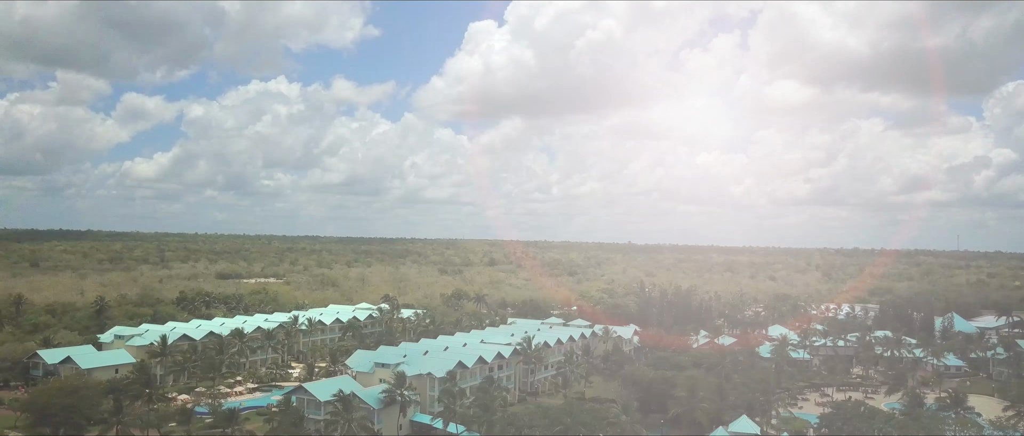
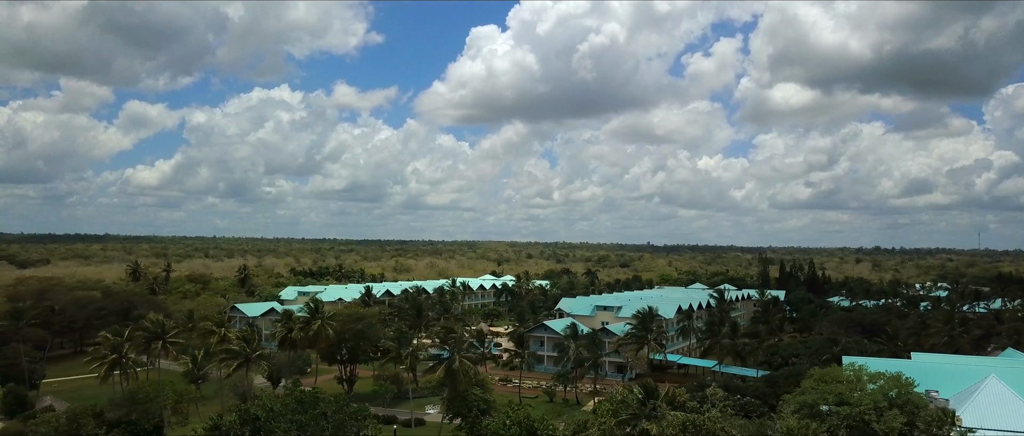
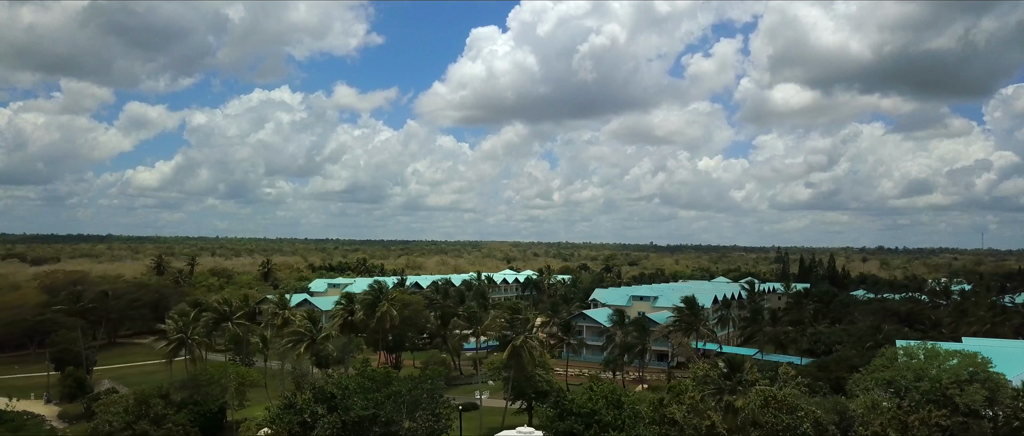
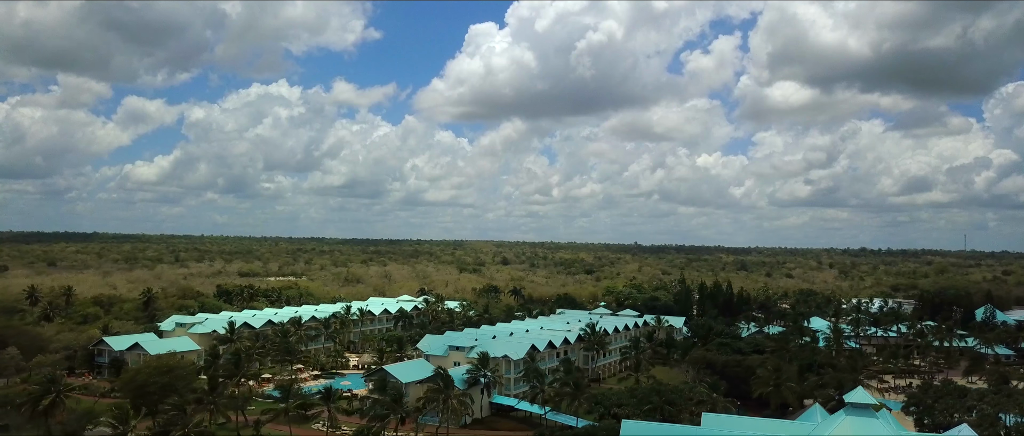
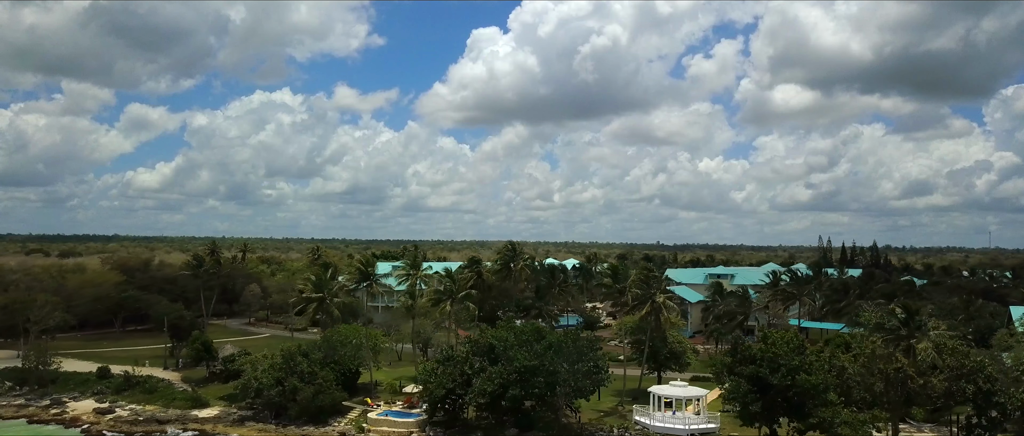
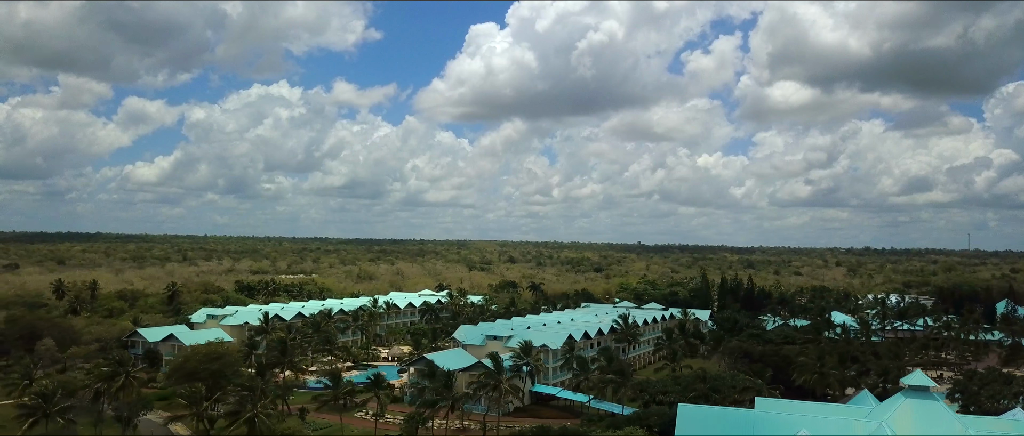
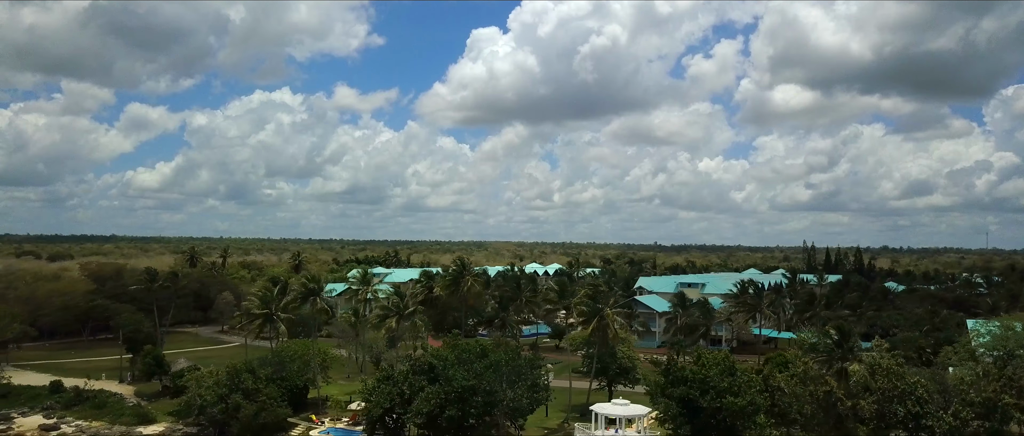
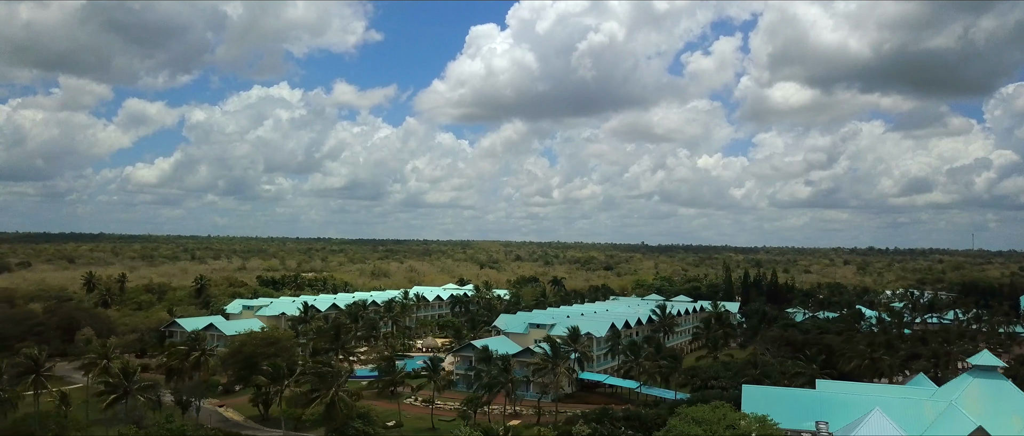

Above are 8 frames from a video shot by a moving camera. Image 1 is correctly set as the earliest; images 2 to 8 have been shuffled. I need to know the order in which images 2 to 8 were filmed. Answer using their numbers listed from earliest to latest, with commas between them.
4, 6, 8, 2, 3, 7, 5
